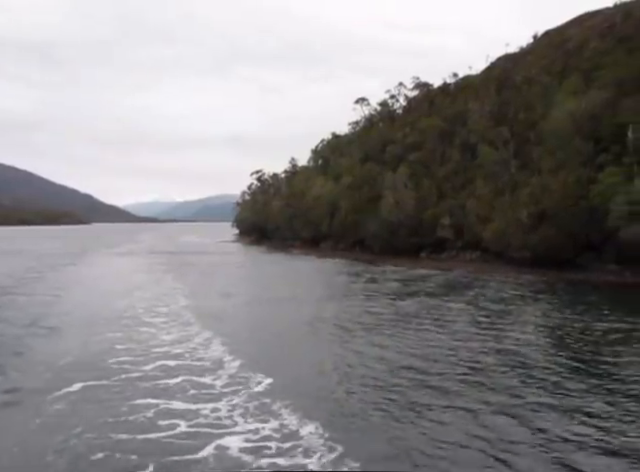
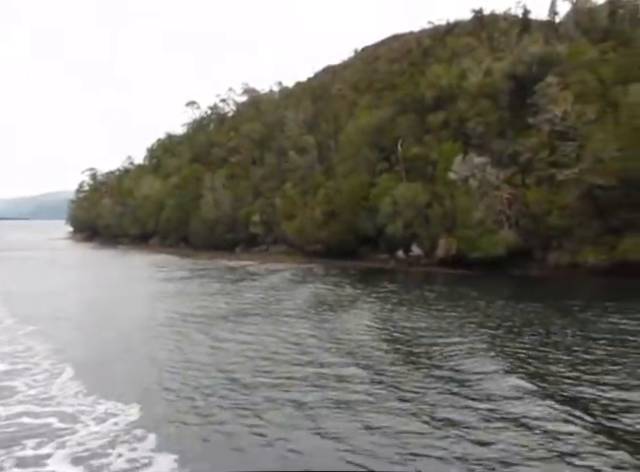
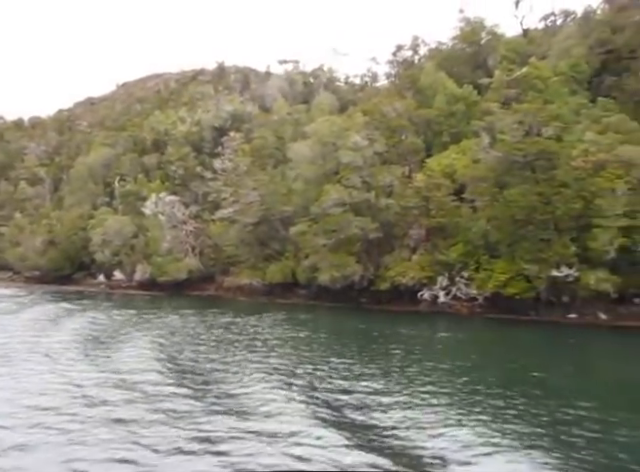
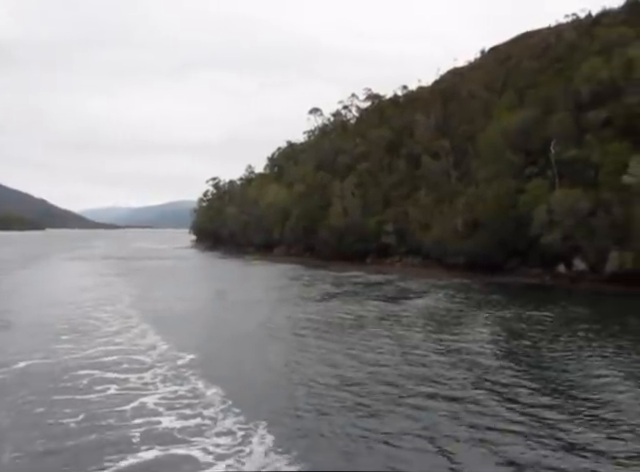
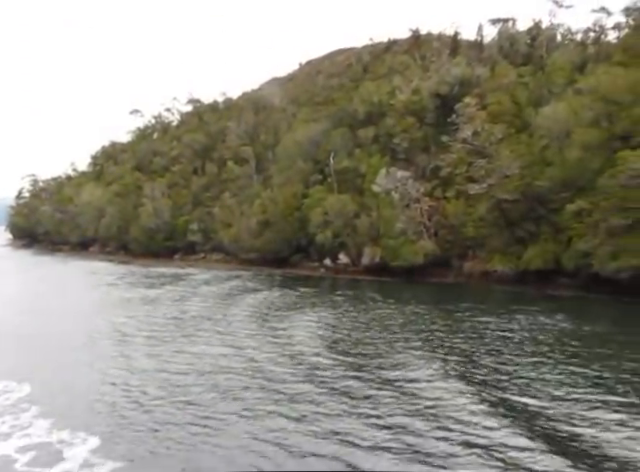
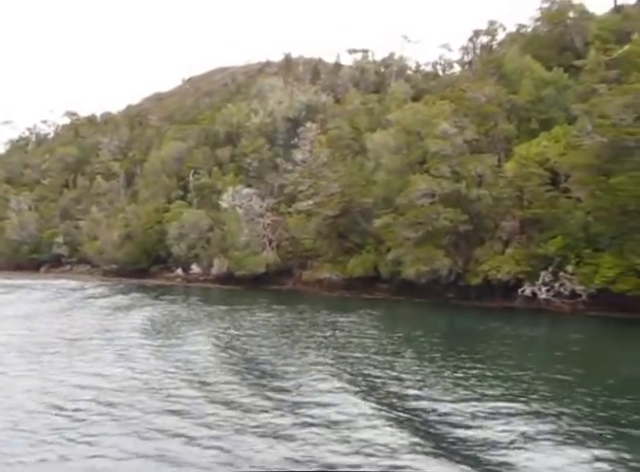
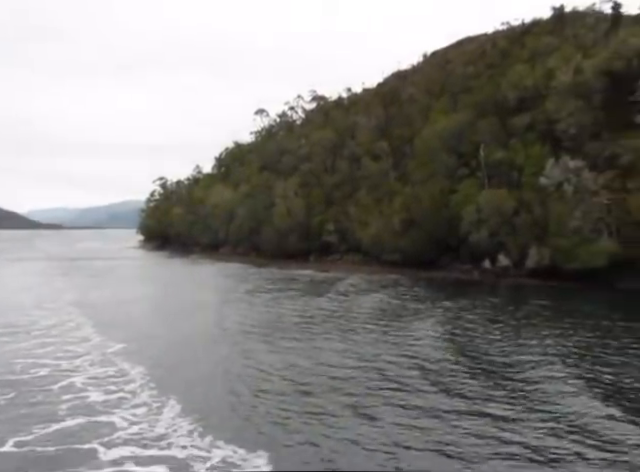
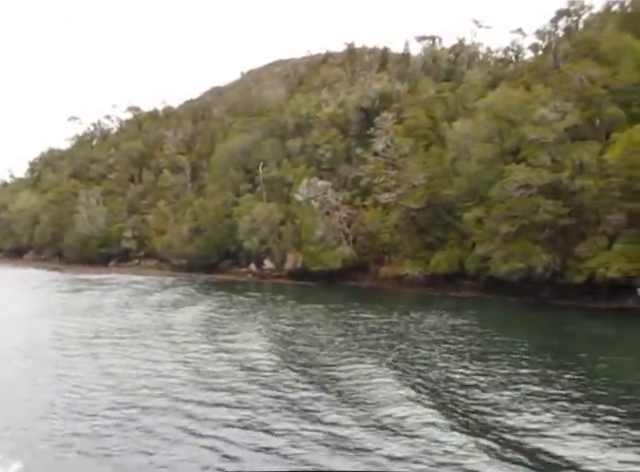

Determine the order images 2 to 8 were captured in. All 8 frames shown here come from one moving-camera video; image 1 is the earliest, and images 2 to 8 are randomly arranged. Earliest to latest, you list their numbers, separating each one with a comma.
4, 7, 2, 5, 8, 6, 3
